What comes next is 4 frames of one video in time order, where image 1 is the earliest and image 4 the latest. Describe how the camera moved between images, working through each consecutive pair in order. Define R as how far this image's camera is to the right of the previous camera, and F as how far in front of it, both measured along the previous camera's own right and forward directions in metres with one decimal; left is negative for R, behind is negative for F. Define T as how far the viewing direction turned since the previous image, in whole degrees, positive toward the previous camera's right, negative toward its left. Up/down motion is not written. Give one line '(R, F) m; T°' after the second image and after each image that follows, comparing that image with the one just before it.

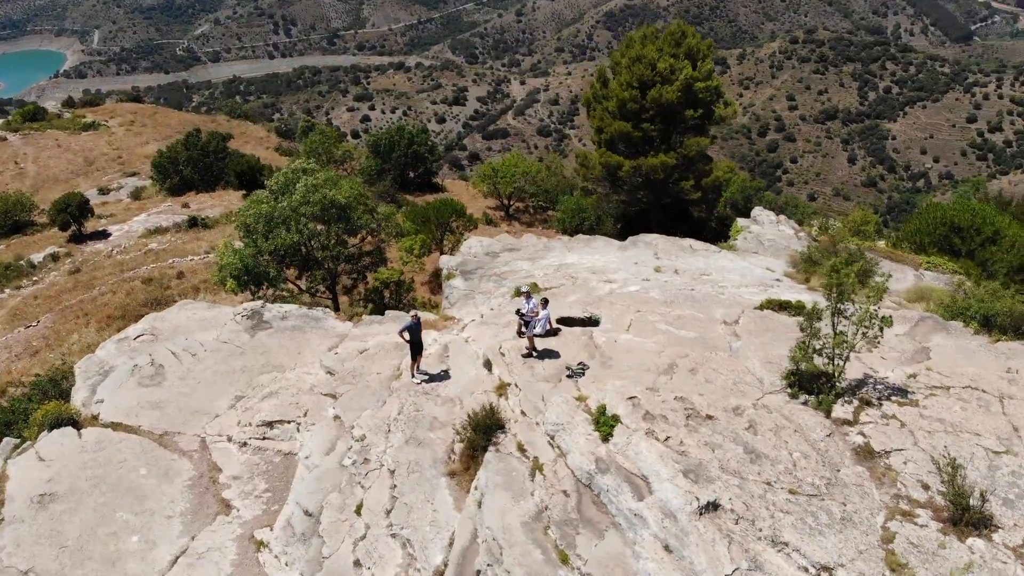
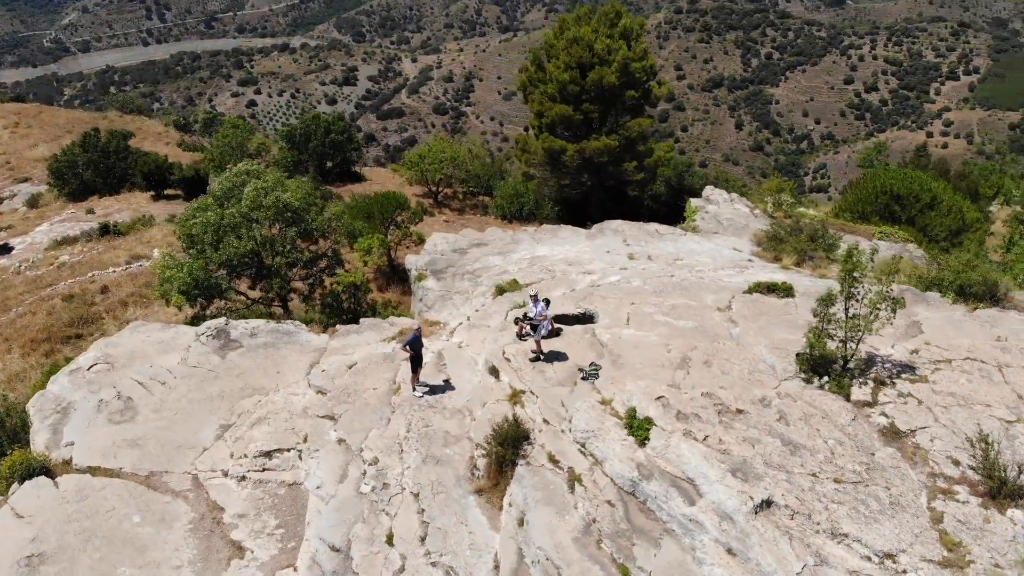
(-1.5, +0.5) m; +7°
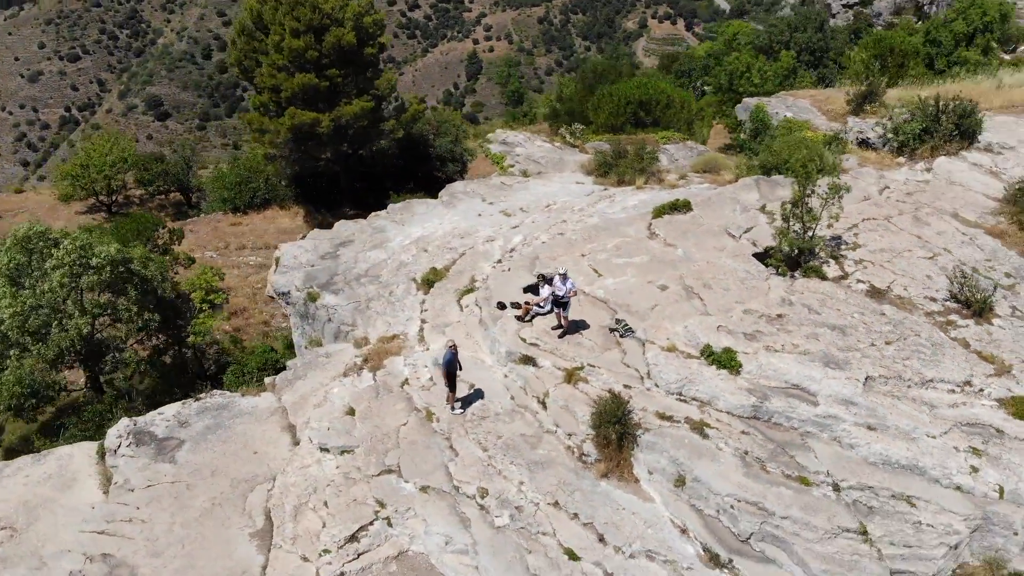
(-5.3, +1.7) m; +26°
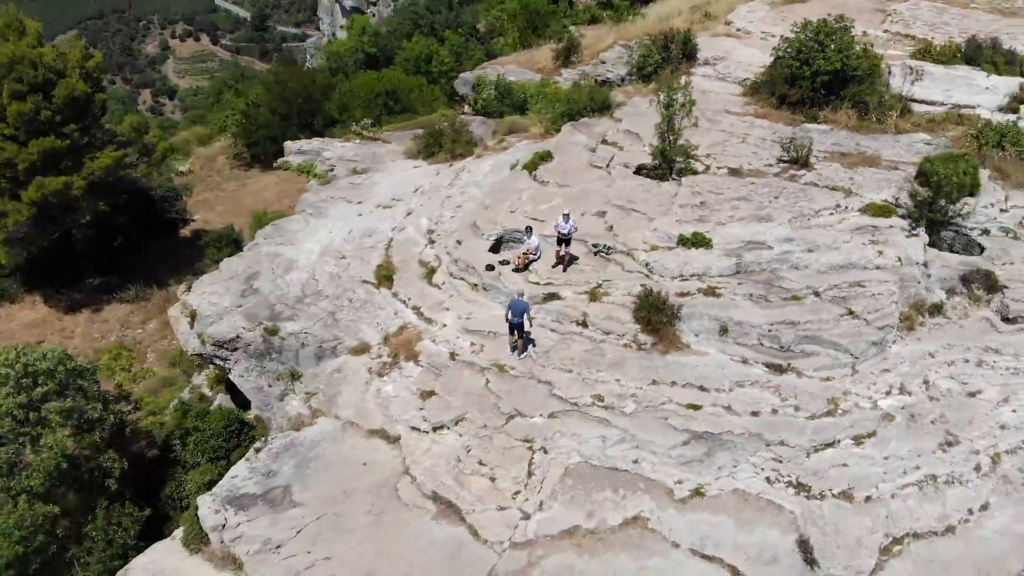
(-6.6, -0.1) m; +27°
